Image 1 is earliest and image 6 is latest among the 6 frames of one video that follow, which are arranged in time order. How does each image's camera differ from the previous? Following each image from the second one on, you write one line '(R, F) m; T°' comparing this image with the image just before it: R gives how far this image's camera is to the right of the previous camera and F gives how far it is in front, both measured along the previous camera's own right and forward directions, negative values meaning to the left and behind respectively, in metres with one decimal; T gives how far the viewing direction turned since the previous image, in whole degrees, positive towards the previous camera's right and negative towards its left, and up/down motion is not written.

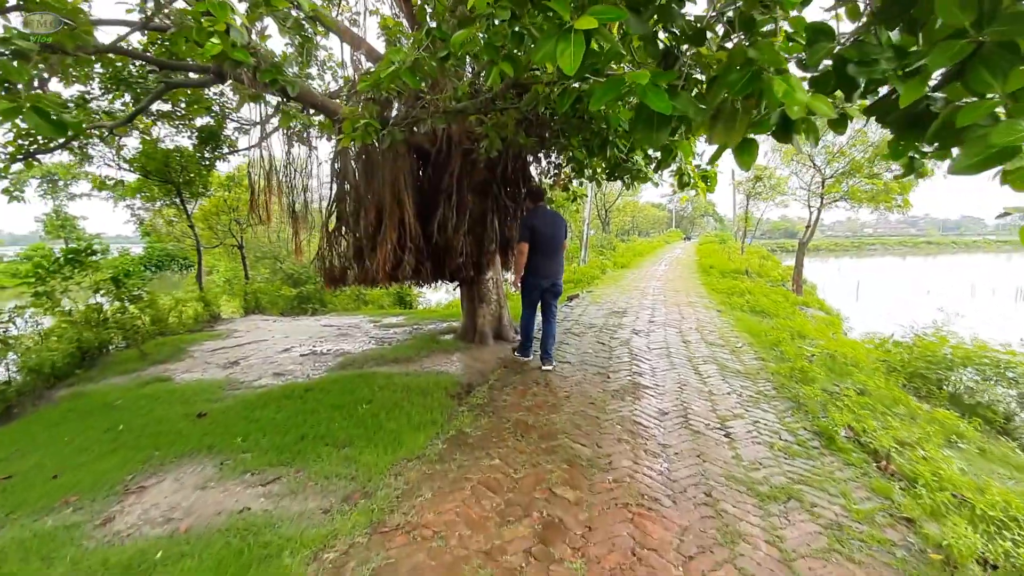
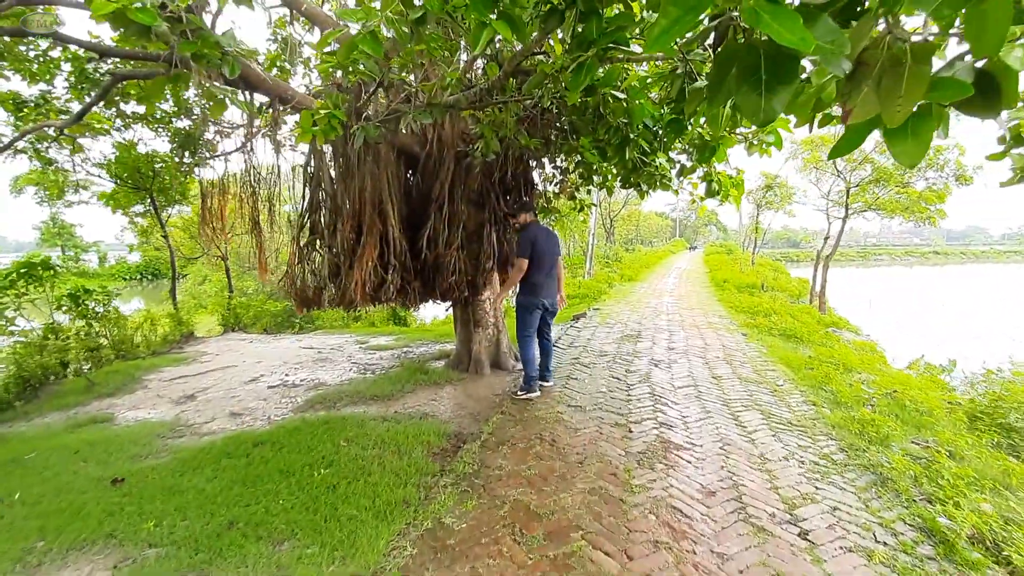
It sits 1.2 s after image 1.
(0.0, +0.8) m; 0°
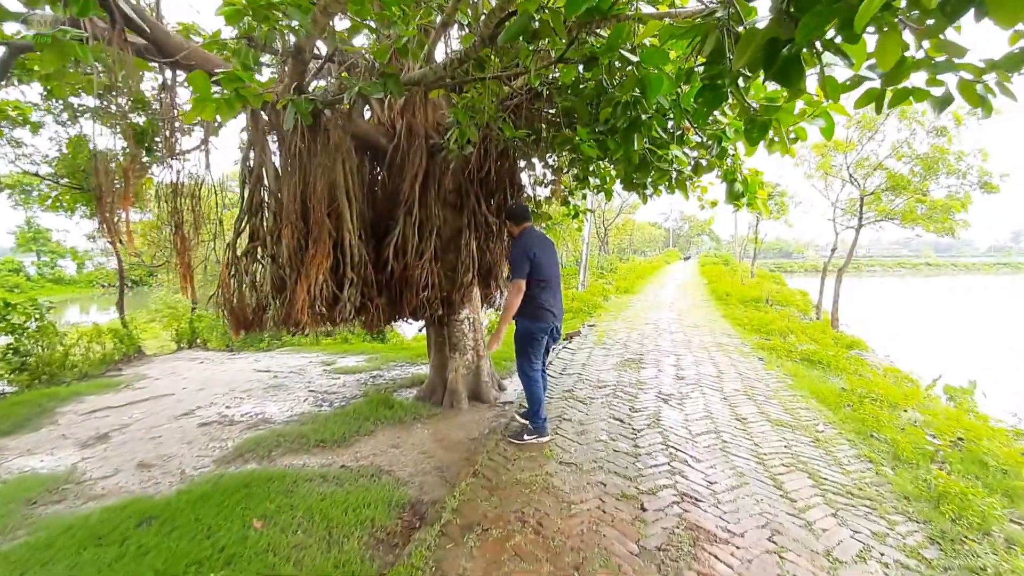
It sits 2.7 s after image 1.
(+0.1, +0.8) m; +1°
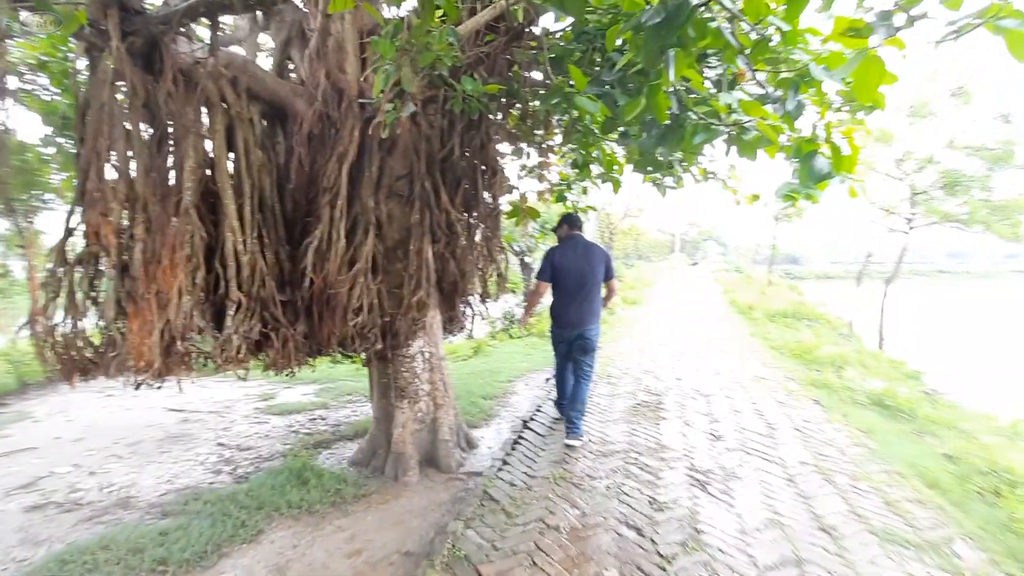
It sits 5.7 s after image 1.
(+0.2, +1.3) m; -1°
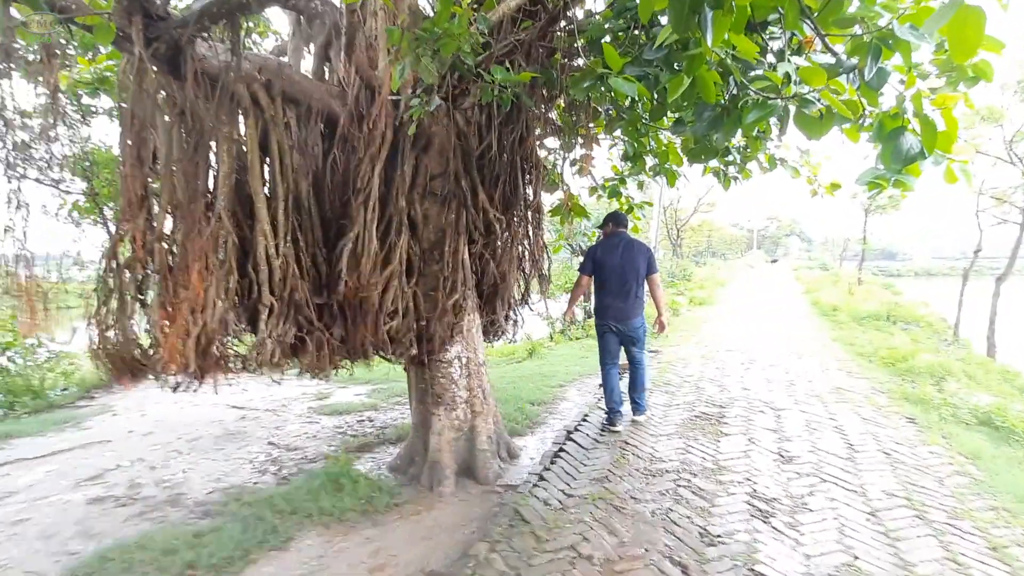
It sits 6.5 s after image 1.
(+0.2, +0.2) m; -8°
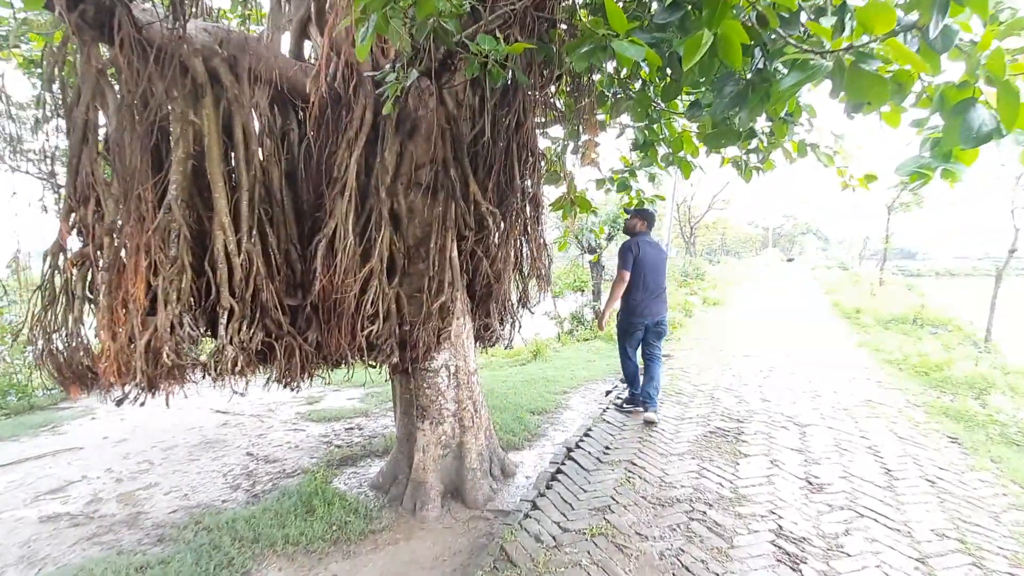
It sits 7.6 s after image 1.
(+0.1, +0.3) m; -1°
